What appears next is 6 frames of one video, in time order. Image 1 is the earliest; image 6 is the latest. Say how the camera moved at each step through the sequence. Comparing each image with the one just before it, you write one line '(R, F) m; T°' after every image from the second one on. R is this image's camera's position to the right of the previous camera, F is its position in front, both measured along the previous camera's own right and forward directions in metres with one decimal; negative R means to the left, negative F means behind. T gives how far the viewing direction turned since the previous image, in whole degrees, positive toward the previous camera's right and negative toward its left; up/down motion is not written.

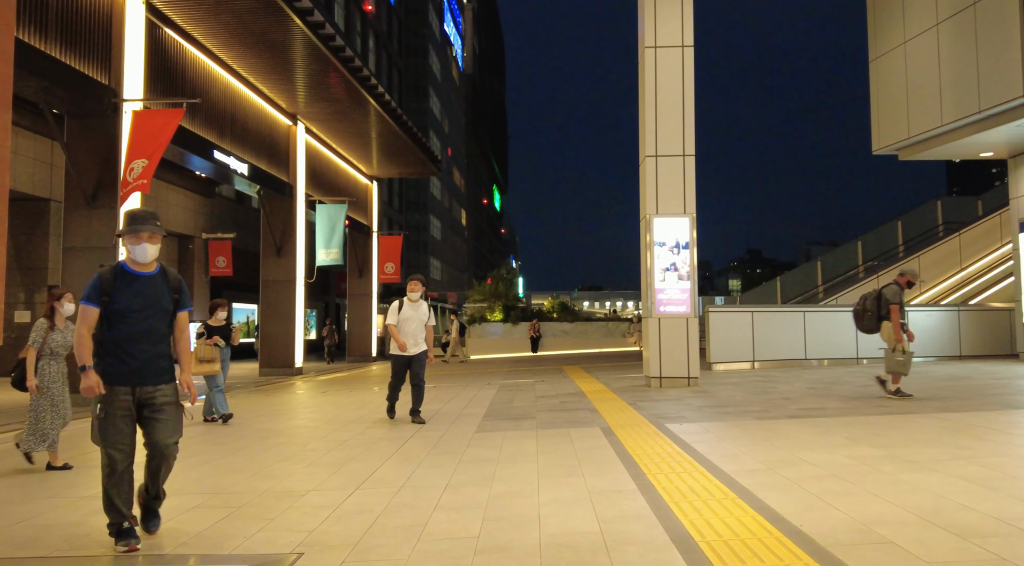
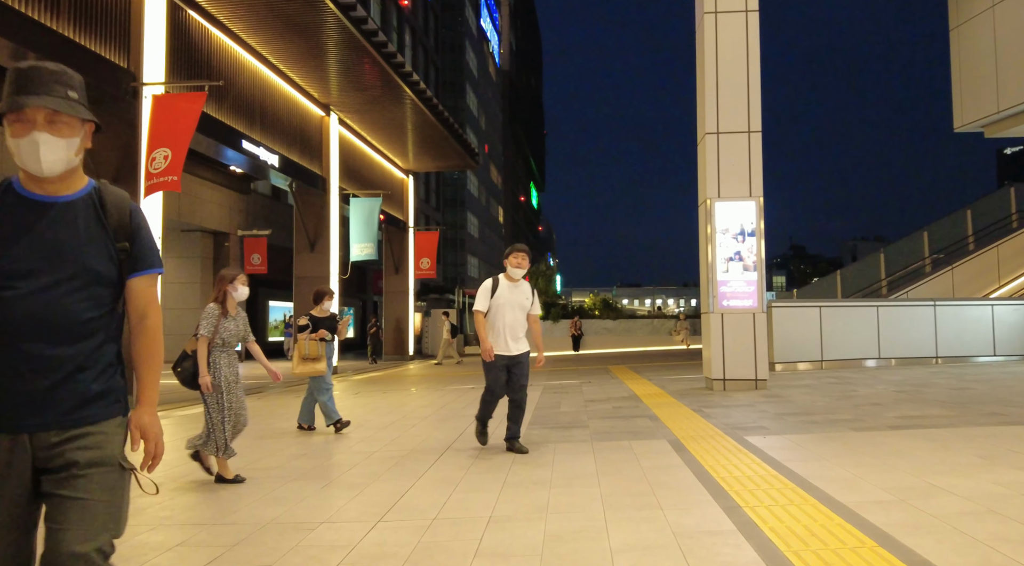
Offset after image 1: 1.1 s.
(-0.1, +1.1) m; -3°
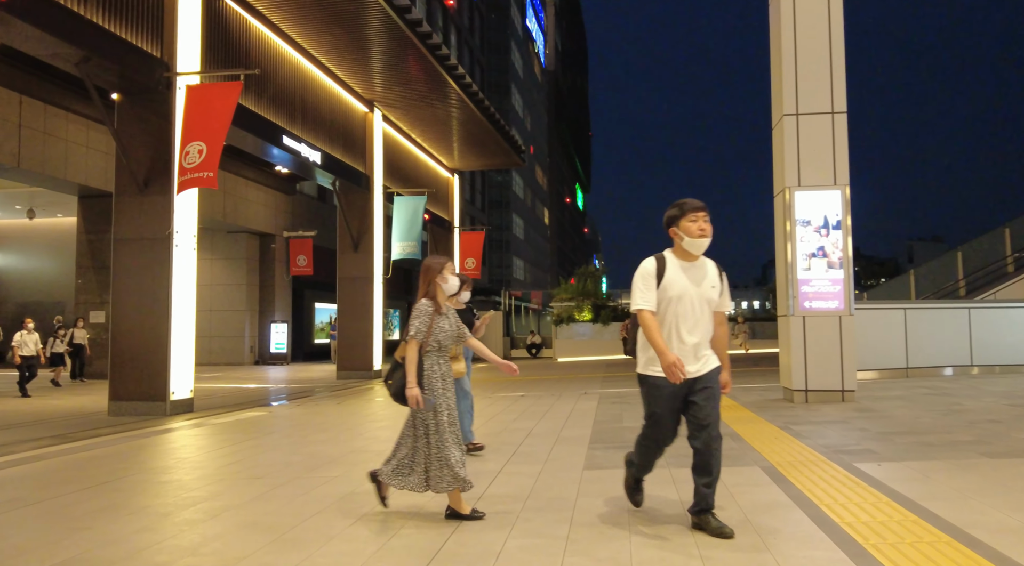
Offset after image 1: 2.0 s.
(-0.1, +1.0) m; -3°
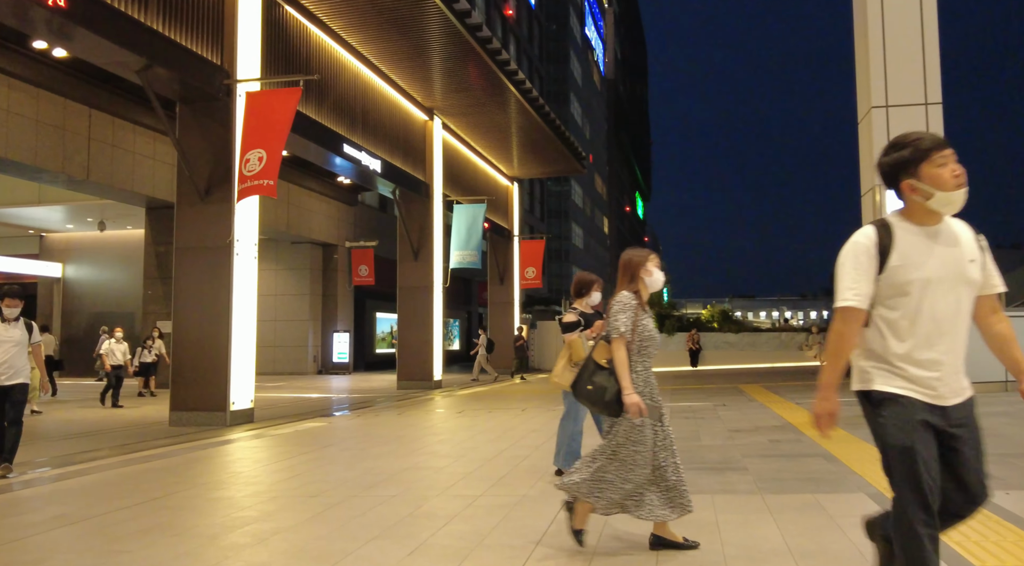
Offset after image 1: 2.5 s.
(-0.1, +0.5) m; -4°
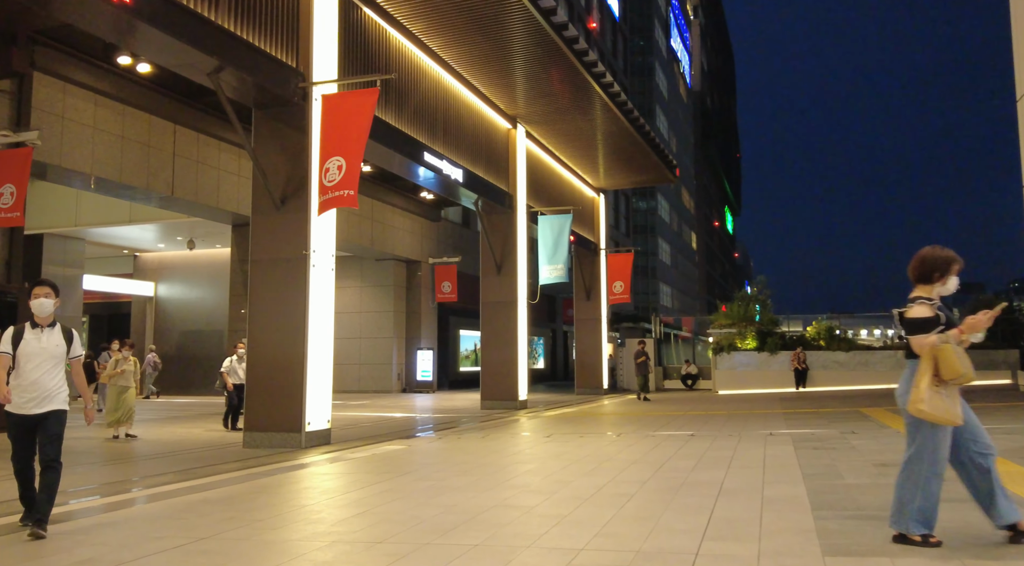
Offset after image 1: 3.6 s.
(-0.1, +1.0) m; -6°
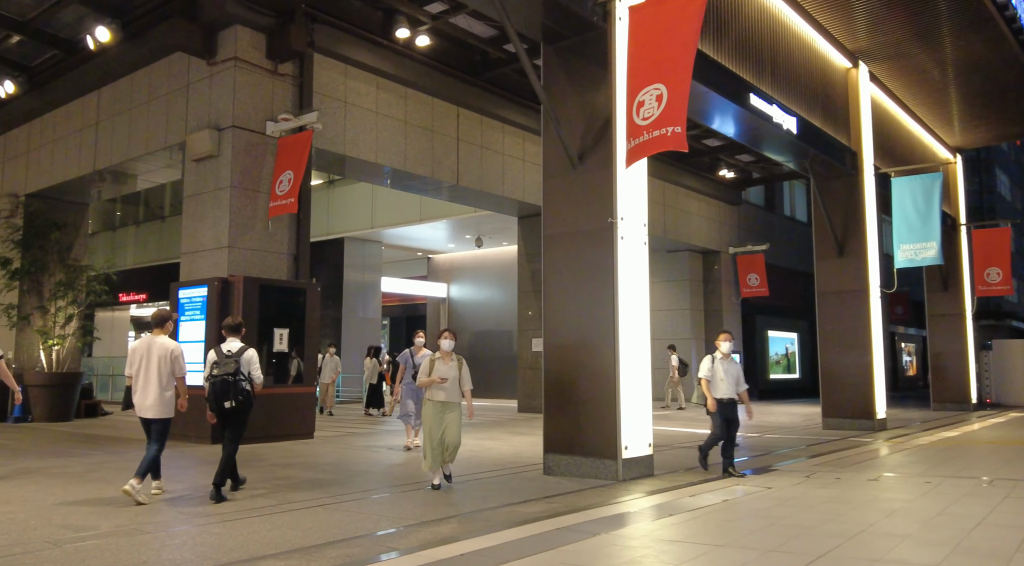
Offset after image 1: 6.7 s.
(-1.1, +2.8) m; -21°
